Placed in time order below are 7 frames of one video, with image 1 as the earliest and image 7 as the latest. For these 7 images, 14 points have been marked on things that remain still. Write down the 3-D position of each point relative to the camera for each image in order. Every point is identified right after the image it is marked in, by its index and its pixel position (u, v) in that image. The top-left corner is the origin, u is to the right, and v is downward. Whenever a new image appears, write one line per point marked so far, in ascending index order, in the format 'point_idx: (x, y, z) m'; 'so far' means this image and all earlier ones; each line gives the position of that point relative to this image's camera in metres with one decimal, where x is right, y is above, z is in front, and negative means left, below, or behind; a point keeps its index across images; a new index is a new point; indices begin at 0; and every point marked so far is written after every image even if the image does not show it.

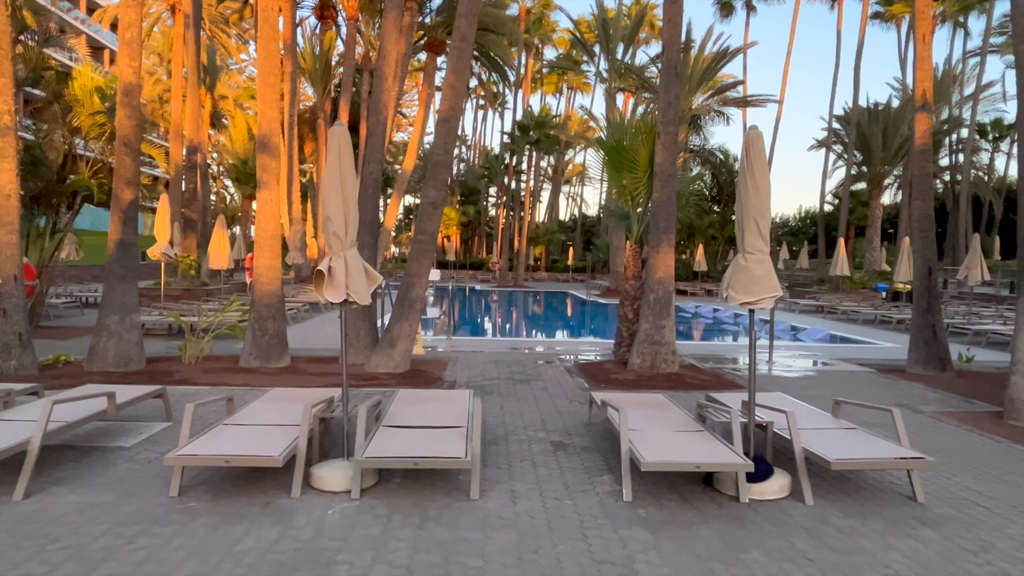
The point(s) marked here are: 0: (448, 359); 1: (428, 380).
0: (-0.9, -1.1, +10.3) m
1: (-1.0, -1.2, +8.7) m
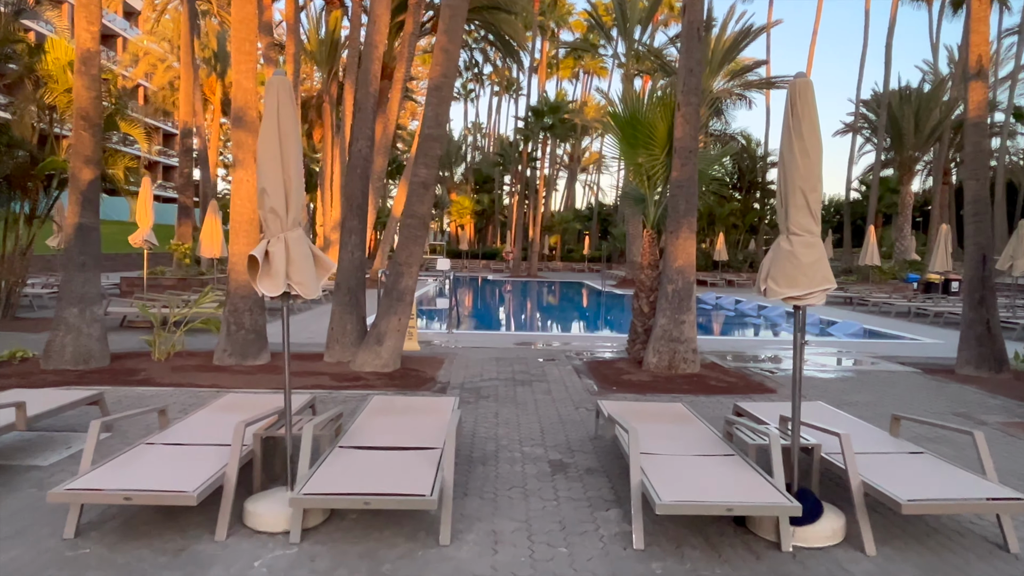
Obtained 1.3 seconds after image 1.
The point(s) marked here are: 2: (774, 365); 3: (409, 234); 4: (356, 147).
0: (-0.9, -0.9, +9.4) m
1: (-1.0, -1.0, +7.8) m
2: (+3.8, -1.1, +10.1) m
3: (-1.2, +0.6, +7.9) m
4: (-2.0, +1.8, +9.0) m
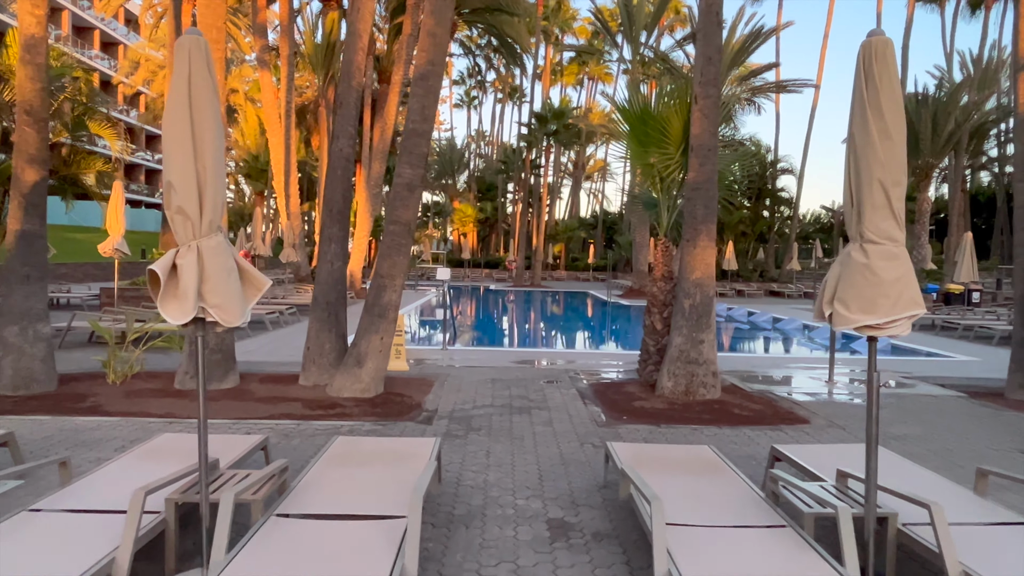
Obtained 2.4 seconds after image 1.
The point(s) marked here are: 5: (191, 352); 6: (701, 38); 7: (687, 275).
0: (-0.9, -1.1, +8.5) m
1: (-1.1, -1.2, +6.8) m
2: (+3.8, -1.3, +9.2) m
3: (-1.2, +0.5, +7.0) m
4: (-2.0, +1.7, +8.1) m
5: (-3.5, -0.7, +7.5) m
6: (+2.0, +2.7, +7.4) m
7: (+1.8, +0.1, +7.4) m
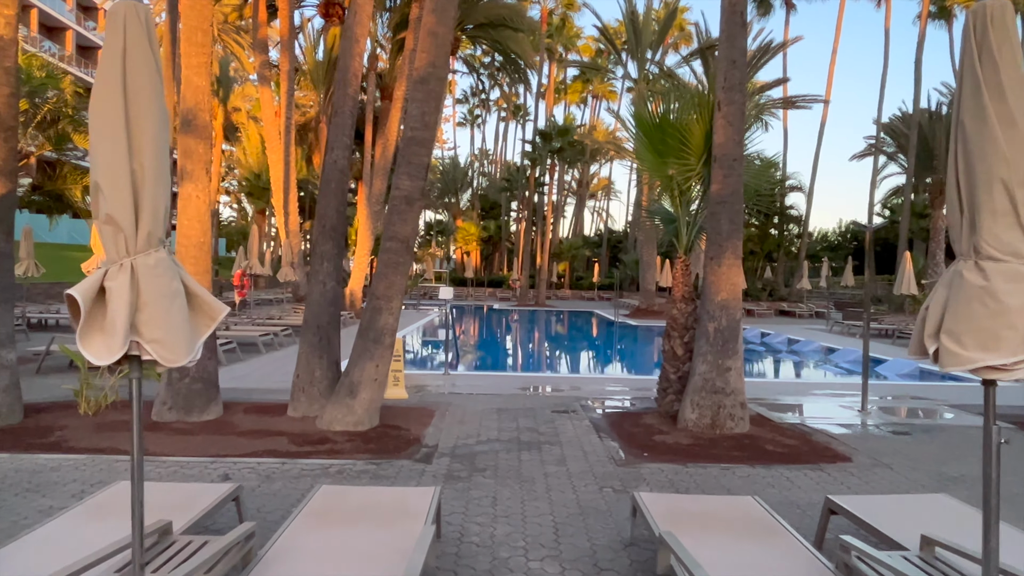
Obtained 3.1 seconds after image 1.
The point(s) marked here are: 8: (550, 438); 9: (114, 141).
0: (-0.8, -1.3, +7.8) m
1: (-1.0, -1.4, +6.2) m
2: (+3.9, -1.6, +8.5) m
3: (-1.1, +0.3, +6.4) m
4: (-2.0, +1.4, +7.5) m
5: (-3.4, -0.9, +6.9) m
6: (+2.1, +2.5, +6.9) m
7: (+1.9, -0.1, +6.7) m
8: (+0.4, -1.4, +6.6) m
9: (-1.3, +0.5, +2.3) m
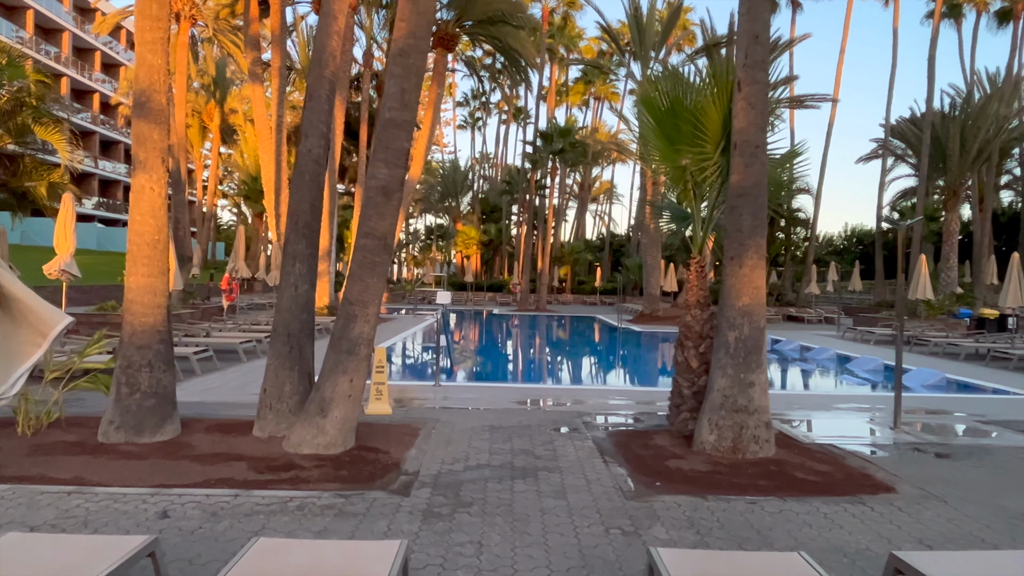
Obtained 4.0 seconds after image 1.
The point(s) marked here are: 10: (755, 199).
0: (-0.9, -1.4, +7.0) m
1: (-1.1, -1.4, +5.4) m
2: (+3.8, -1.6, +7.7) m
3: (-1.2, +0.2, +5.6) m
4: (-2.0, +1.4, +6.8) m
5: (-3.4, -1.0, +6.1) m
6: (+2.0, +2.4, +6.1) m
7: (+1.9, -0.1, +5.9) m
8: (+0.3, -1.4, +5.8) m
9: (-1.4, +0.5, +1.5) m
10: (+2.1, +0.8, +5.9) m
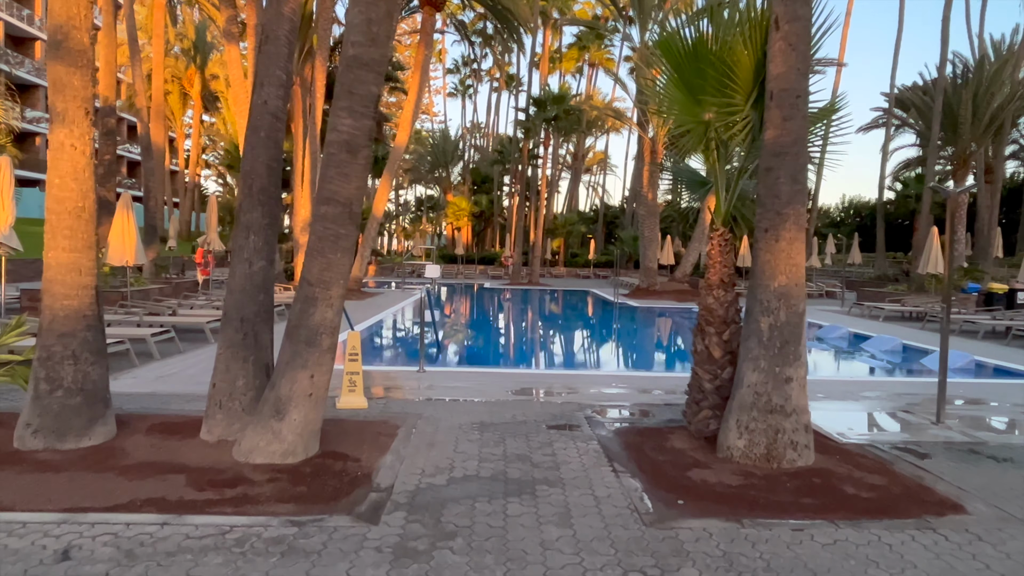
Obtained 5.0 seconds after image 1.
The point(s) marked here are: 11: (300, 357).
0: (-1.0, -1.2, +6.1) m
1: (-1.1, -1.3, +4.5) m
2: (+3.7, -1.4, +6.8) m
3: (-1.2, +0.4, +4.6) m
4: (-2.1, +1.6, +5.7) m
5: (-3.5, -0.8, +5.1) m
6: (+2.0, +2.6, +5.1) m
7: (+1.8, +0.1, +5.0) m
8: (+0.3, -1.3, +4.9) m
9: (-1.4, +0.5, +0.5) m
10: (+2.0, +0.9, +5.0) m
11: (-1.4, -0.5, +4.8) m
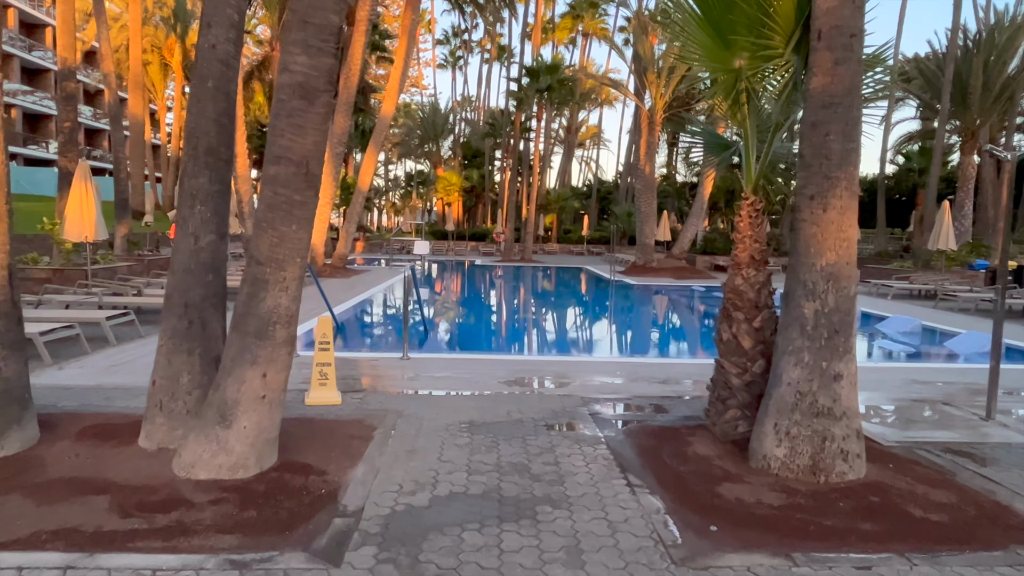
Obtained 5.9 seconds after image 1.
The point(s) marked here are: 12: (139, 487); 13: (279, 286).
0: (-1.0, -1.0, +5.3) m
1: (-1.1, -1.2, +3.7) m
2: (+3.7, -1.2, +6.1) m
3: (-1.3, +0.5, +3.7) m
4: (-2.1, +1.7, +4.8) m
5: (-3.5, -0.7, +4.2) m
6: (+2.0, +2.7, +4.2) m
7: (+1.8, +0.2, +4.2) m
8: (+0.2, -1.2, +4.1) m
9: (-1.4, +0.4, -0.3) m
10: (+2.0, +1.0, +4.1) m
11: (-1.5, -0.4, +3.9) m
12: (-2.1, -1.1, +3.9) m
13: (-1.3, 0.0, +3.8) m
